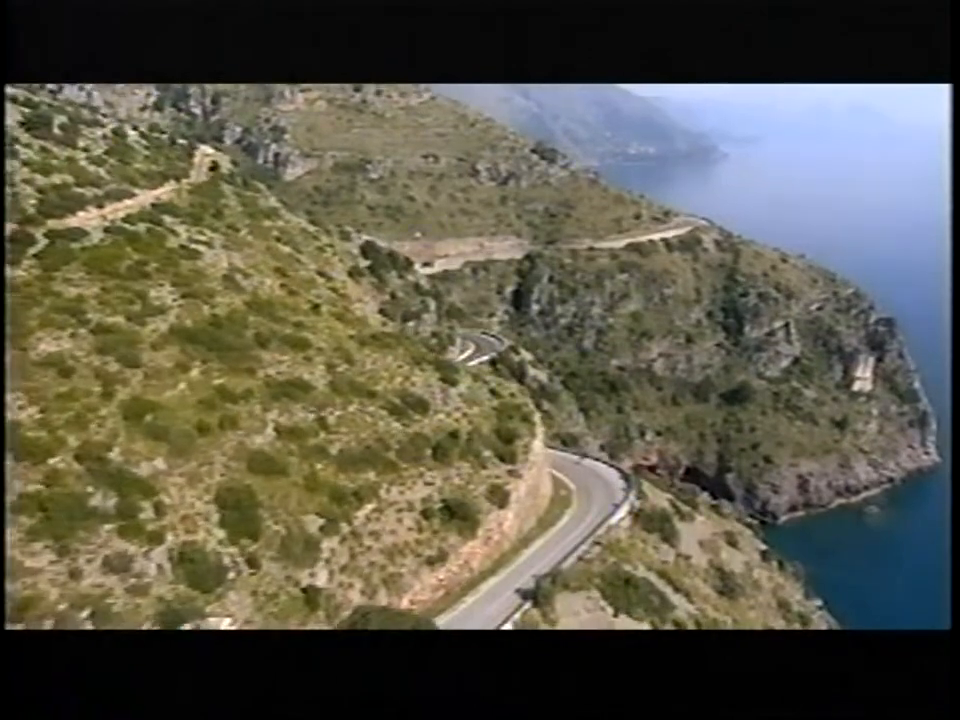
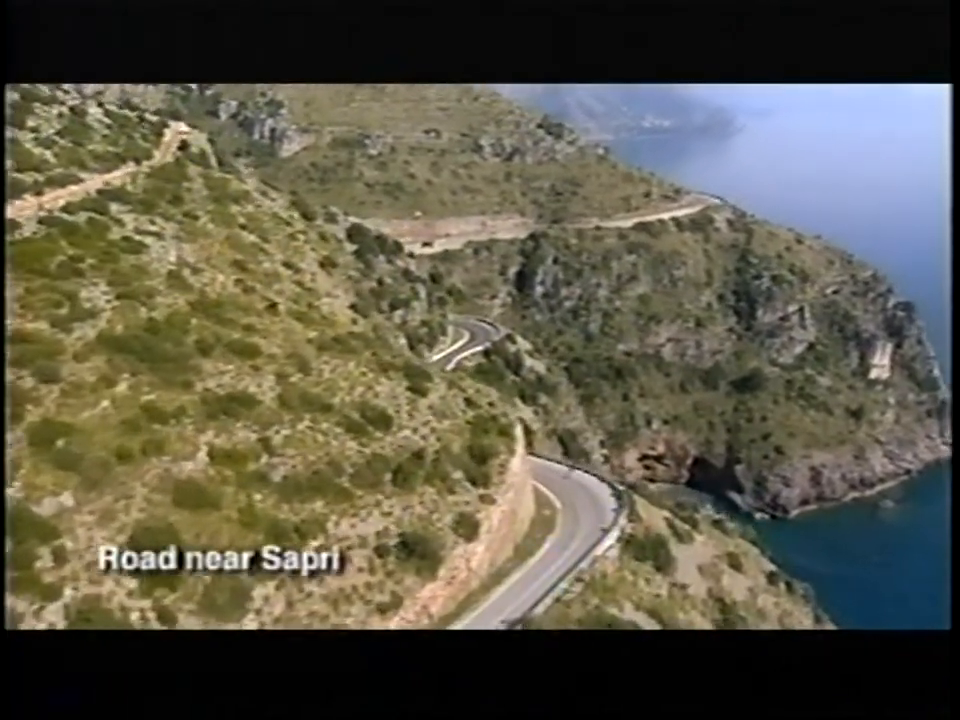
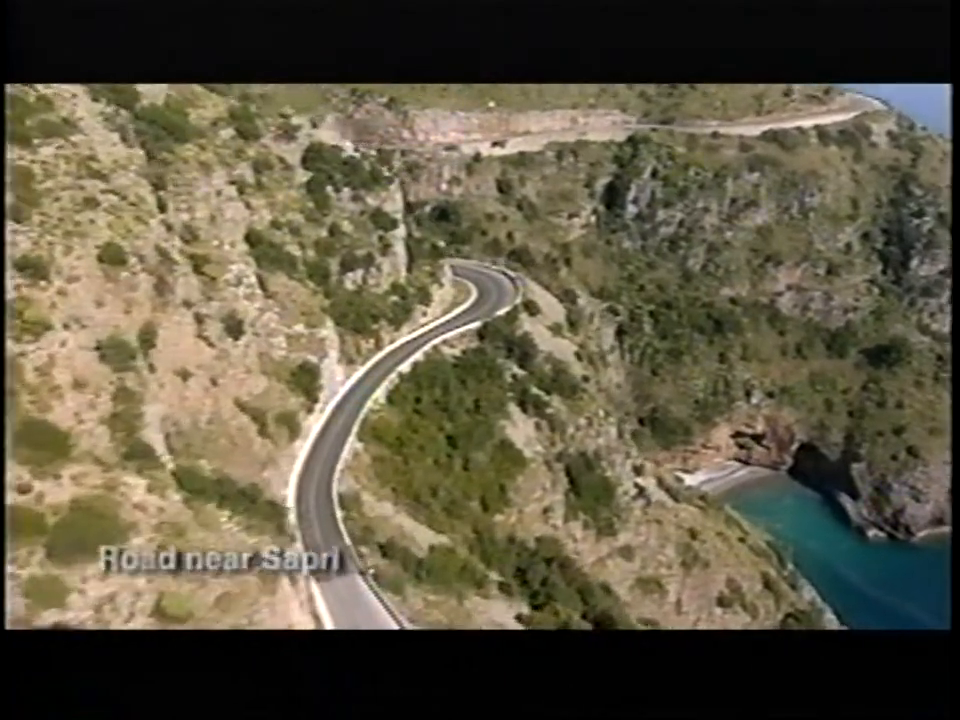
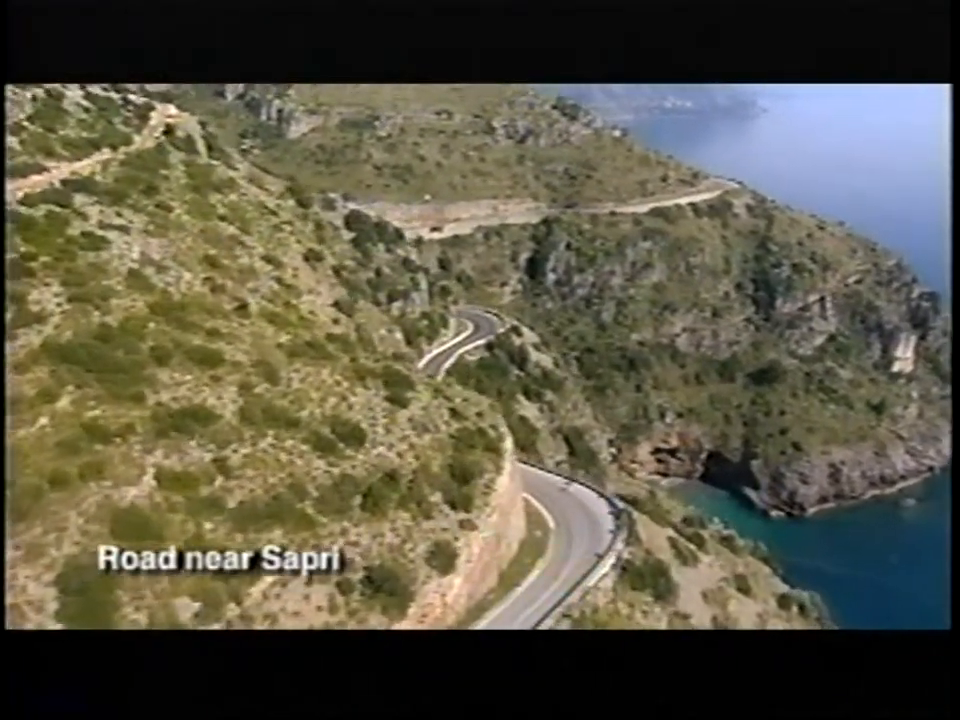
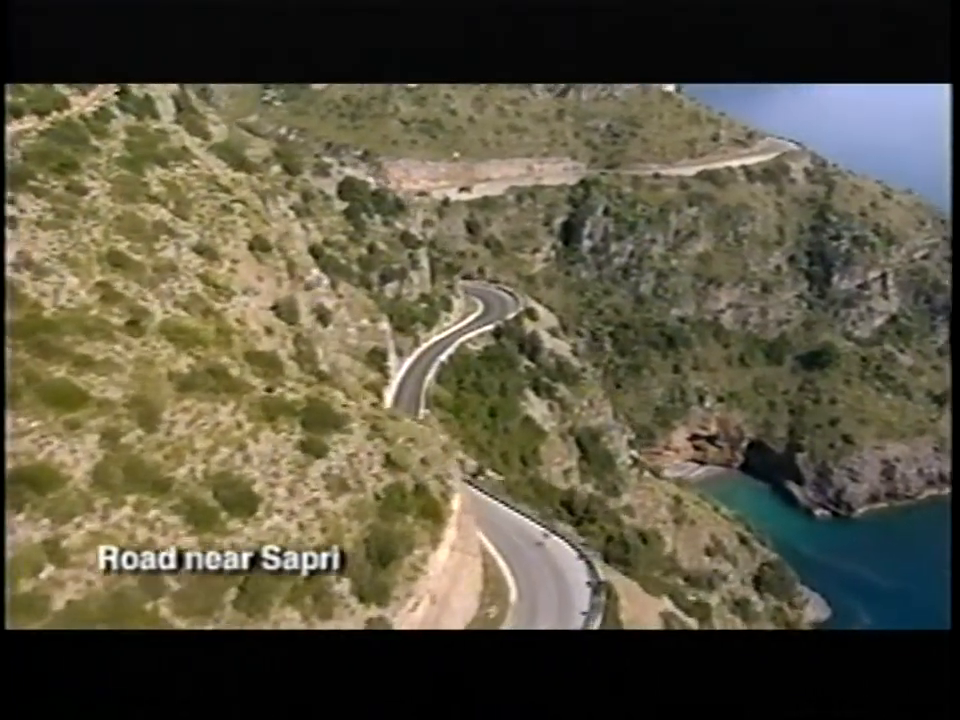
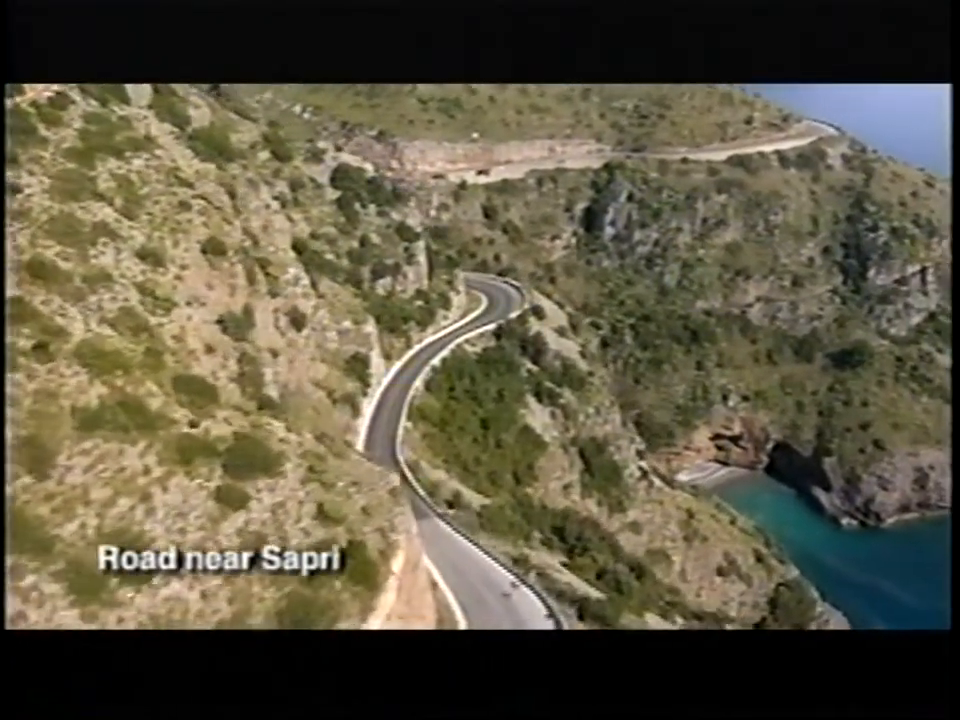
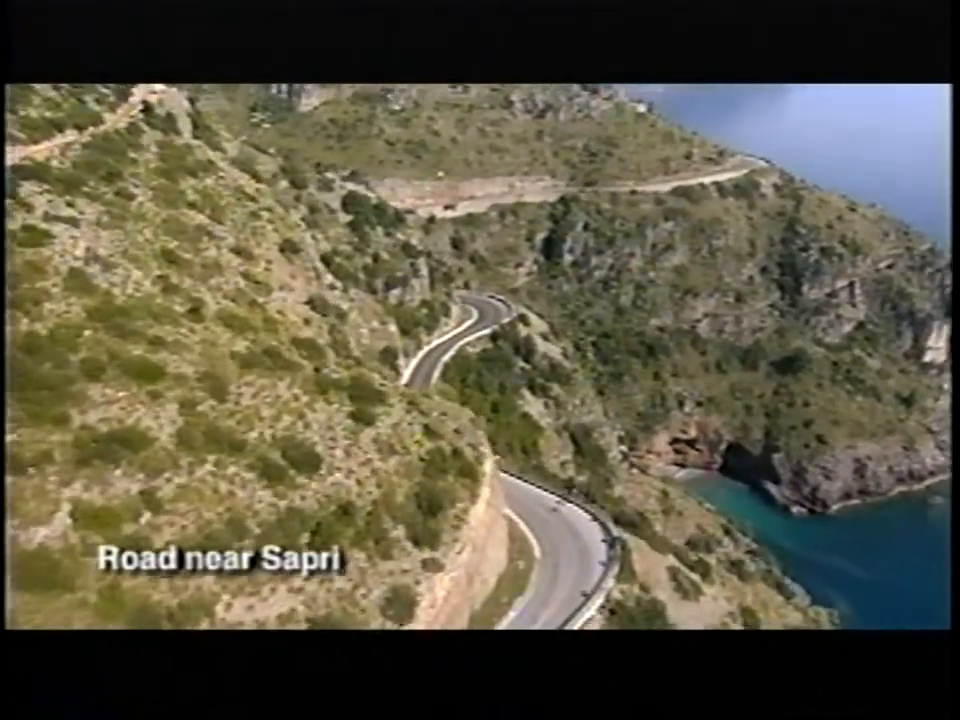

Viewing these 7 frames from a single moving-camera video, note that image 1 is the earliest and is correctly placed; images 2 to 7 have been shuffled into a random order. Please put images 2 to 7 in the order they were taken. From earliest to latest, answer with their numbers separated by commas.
2, 4, 7, 5, 6, 3
